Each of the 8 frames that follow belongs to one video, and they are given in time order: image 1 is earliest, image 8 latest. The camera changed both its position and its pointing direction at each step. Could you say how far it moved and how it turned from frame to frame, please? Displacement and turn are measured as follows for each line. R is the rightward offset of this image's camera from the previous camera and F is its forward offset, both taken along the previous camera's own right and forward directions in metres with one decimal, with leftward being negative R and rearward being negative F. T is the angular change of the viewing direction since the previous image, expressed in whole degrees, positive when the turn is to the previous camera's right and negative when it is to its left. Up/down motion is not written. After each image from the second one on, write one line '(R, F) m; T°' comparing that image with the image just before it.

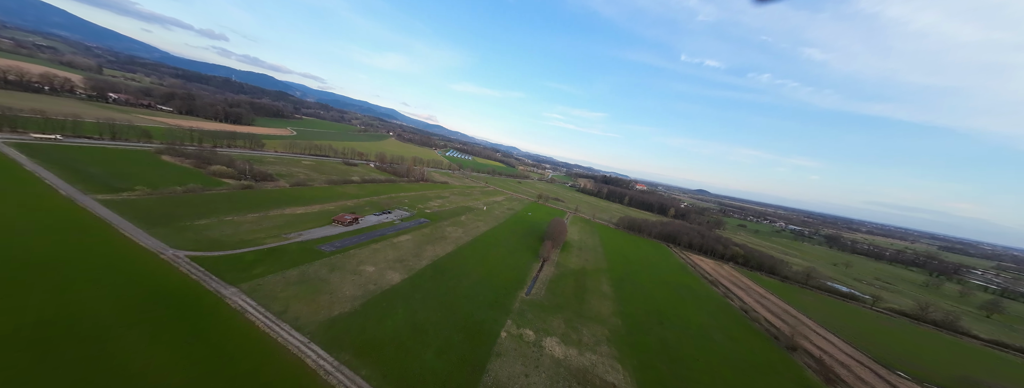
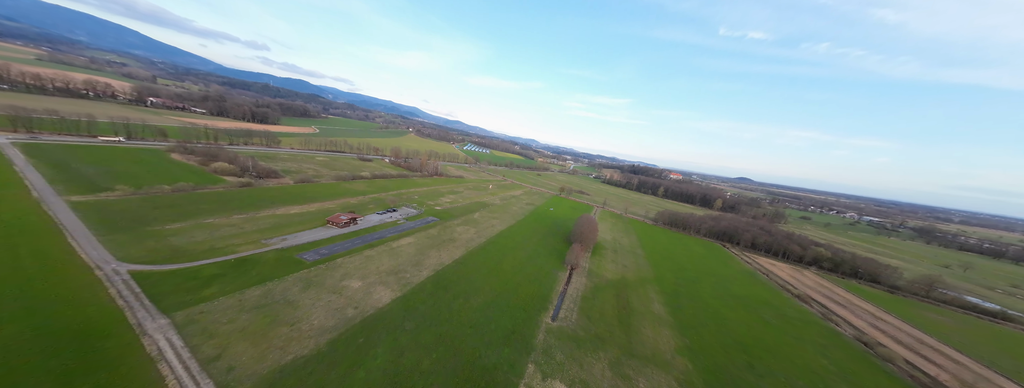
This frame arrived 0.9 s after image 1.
(+0.1, +6.7) m; -5°
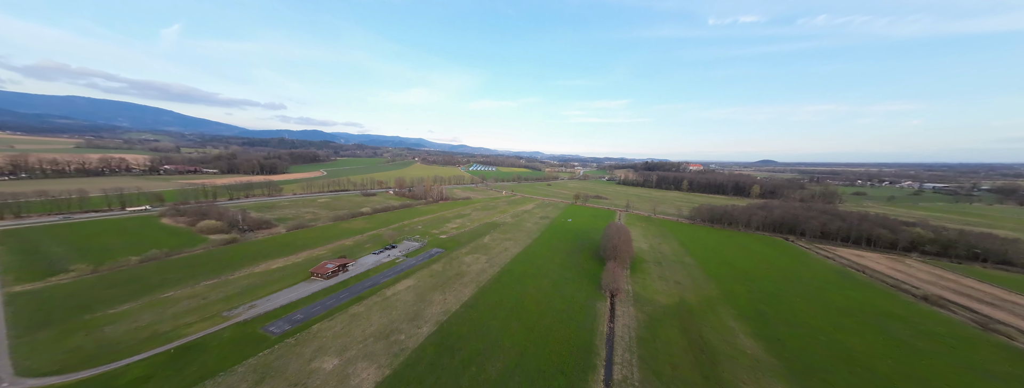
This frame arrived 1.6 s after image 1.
(+0.1, +5.2) m; -3°
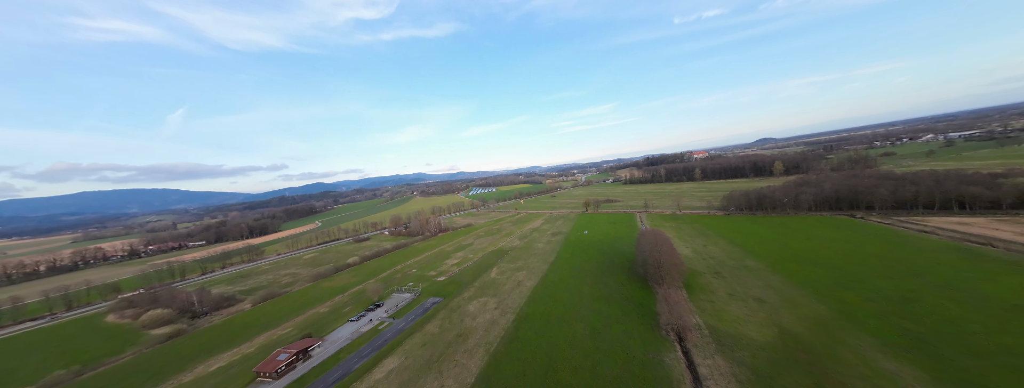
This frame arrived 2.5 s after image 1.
(+0.3, +6.1) m; -1°
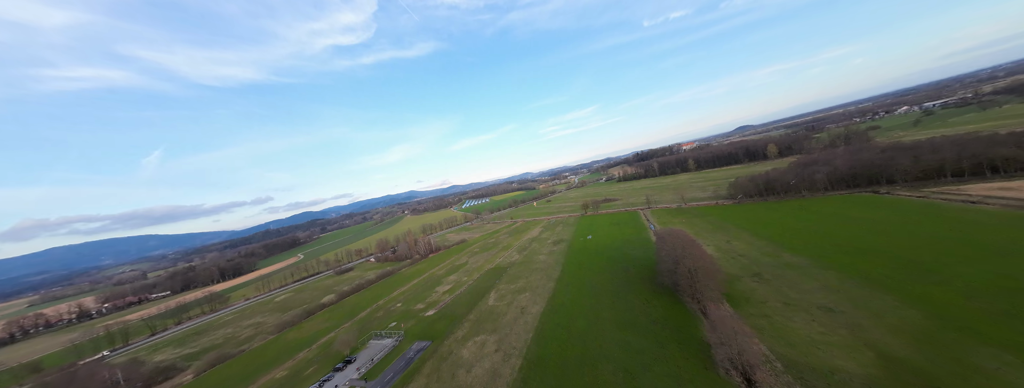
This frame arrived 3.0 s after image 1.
(+0.4, +4.3) m; +2°
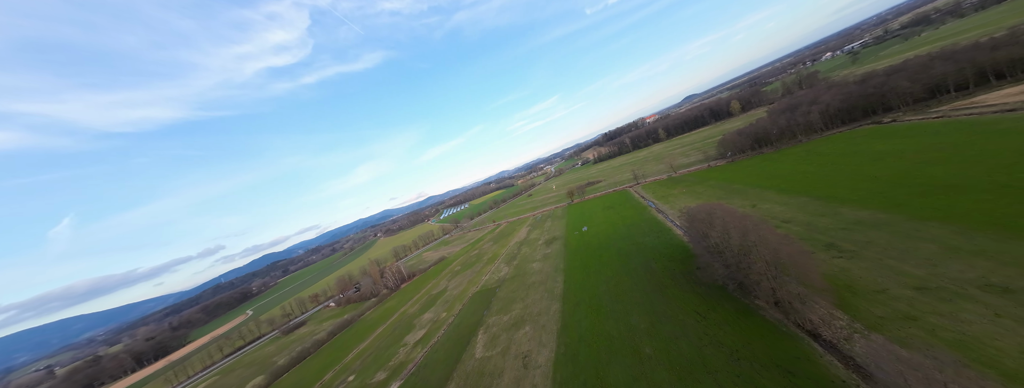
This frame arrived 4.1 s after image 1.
(+0.9, +7.7) m; +5°
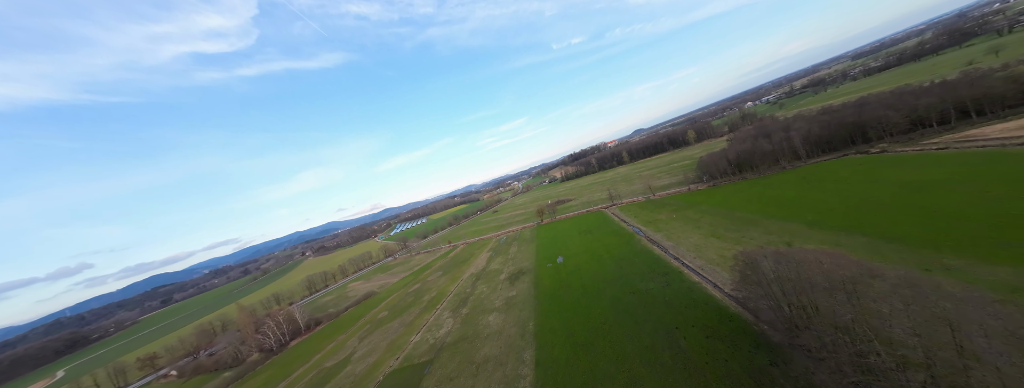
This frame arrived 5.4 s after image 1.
(+1.5, +9.5) m; +9°
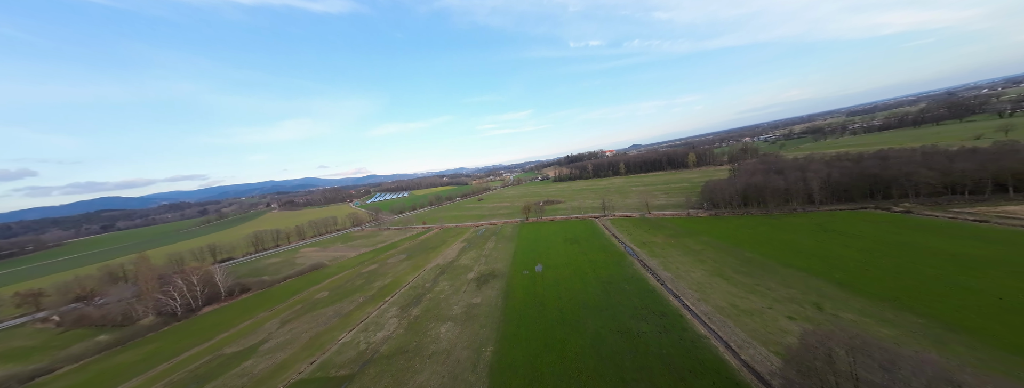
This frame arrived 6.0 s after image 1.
(+0.5, +4.4) m; +3°
